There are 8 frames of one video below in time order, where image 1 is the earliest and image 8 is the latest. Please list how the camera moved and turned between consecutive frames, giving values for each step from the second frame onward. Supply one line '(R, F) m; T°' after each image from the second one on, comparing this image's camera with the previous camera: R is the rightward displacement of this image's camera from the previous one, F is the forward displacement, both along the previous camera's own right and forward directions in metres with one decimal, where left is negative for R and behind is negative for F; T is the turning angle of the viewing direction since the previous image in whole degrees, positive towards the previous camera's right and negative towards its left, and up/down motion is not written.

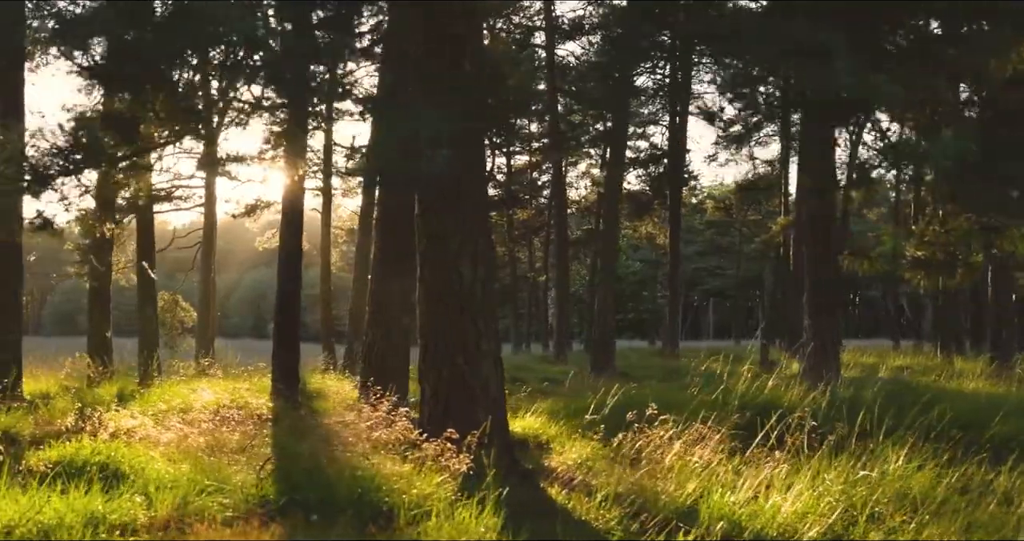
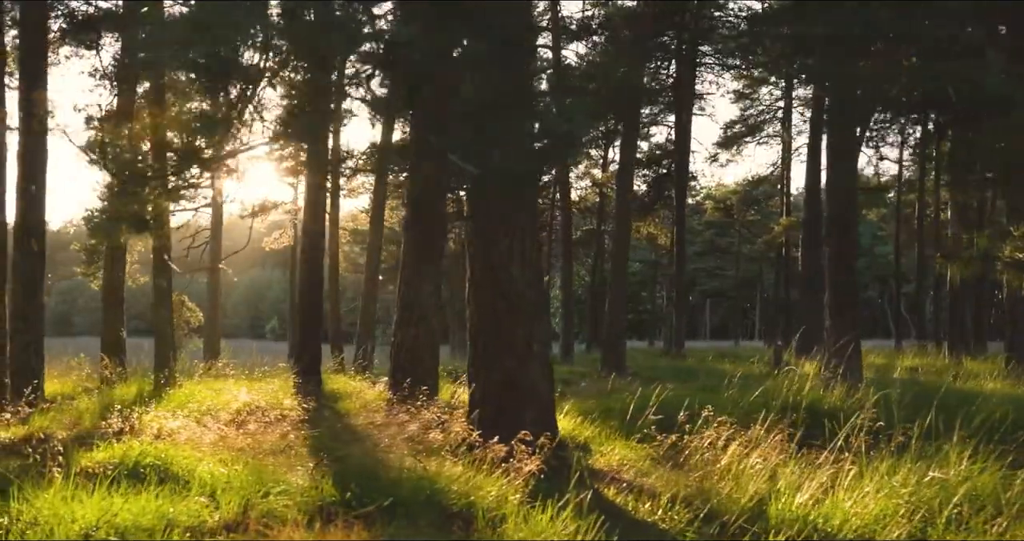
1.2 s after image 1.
(-0.4, 0.0) m; 0°
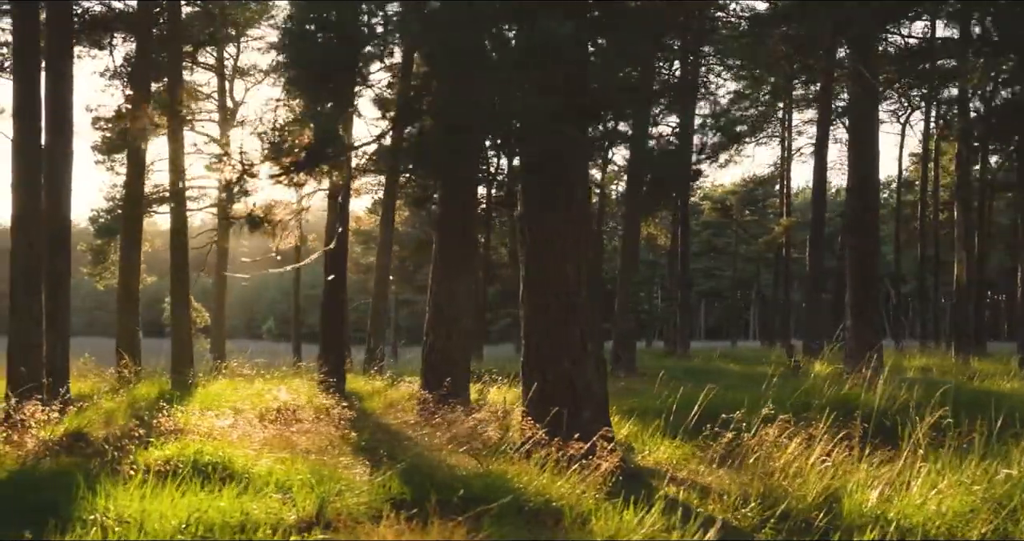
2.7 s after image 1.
(-0.4, 0.0) m; 0°
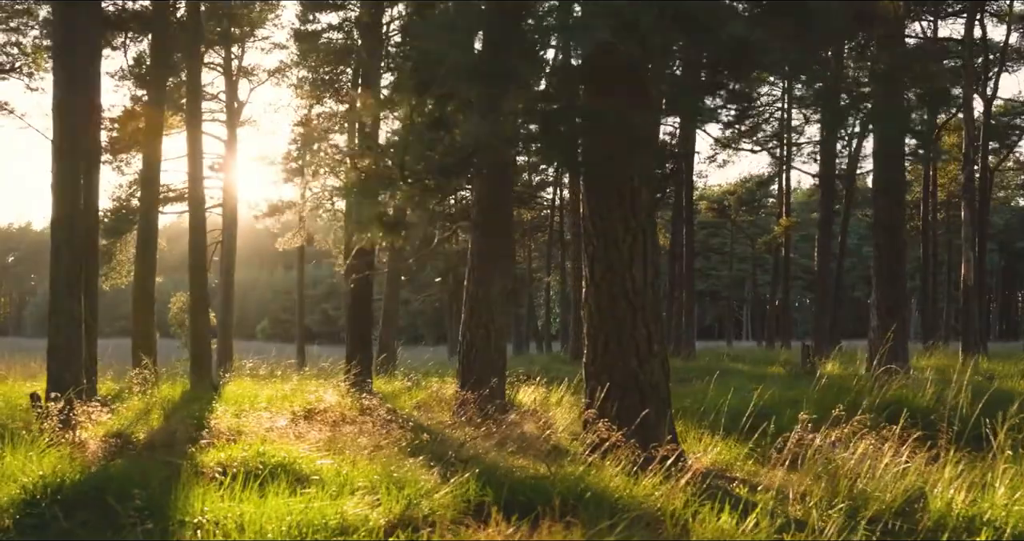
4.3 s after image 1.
(-0.5, 0.0) m; 0°
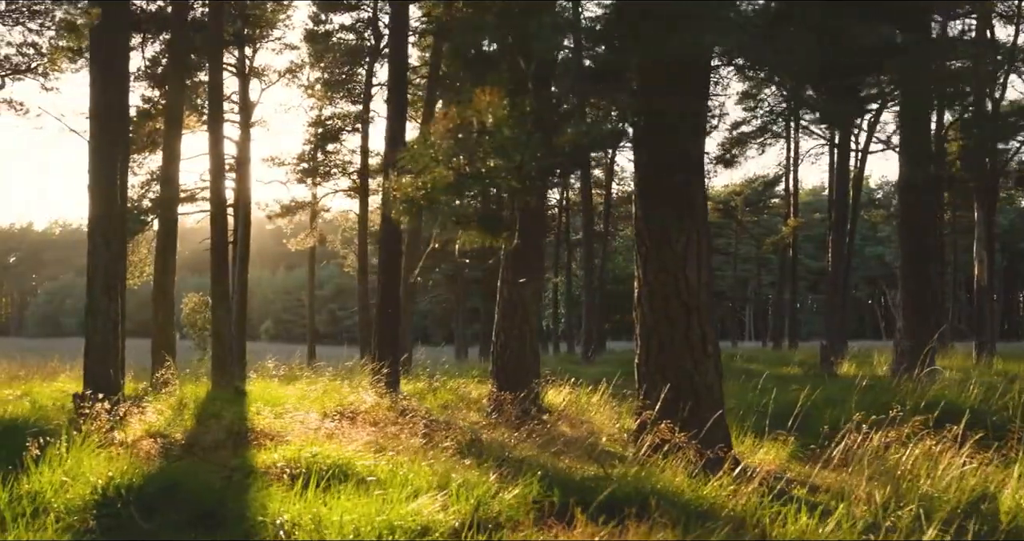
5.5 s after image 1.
(-0.4, 0.0) m; 0°
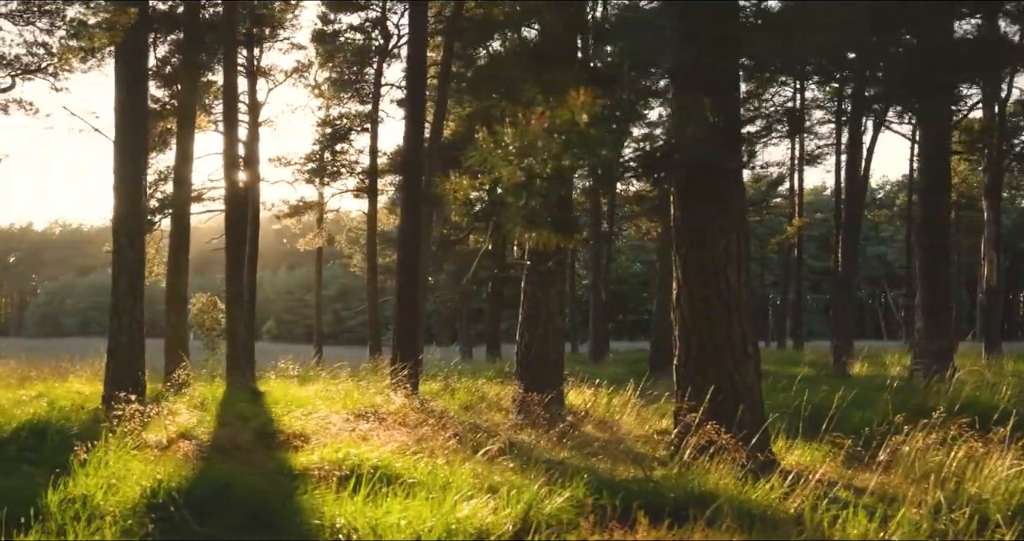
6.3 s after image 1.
(-0.3, 0.0) m; 0°
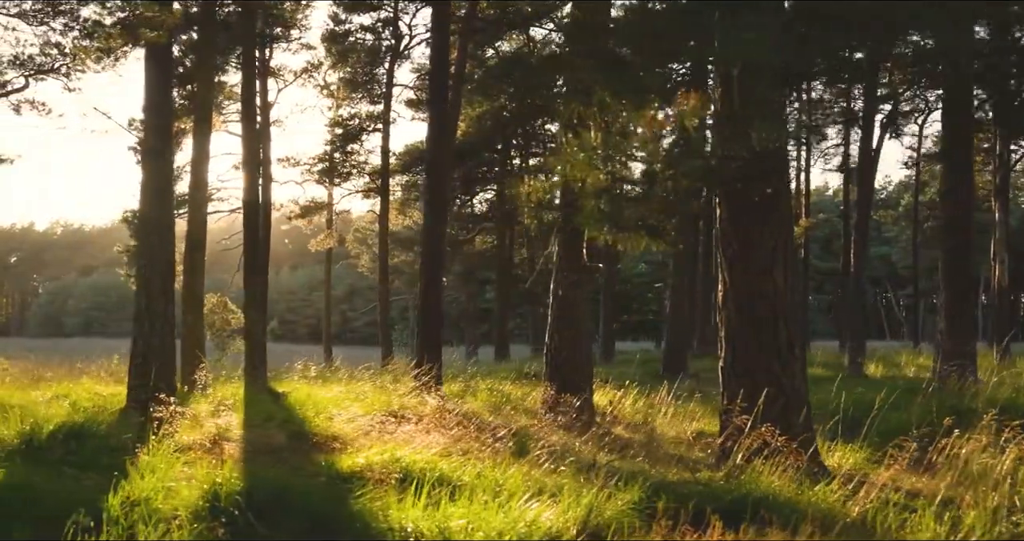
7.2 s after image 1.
(-0.3, 0.0) m; 0°
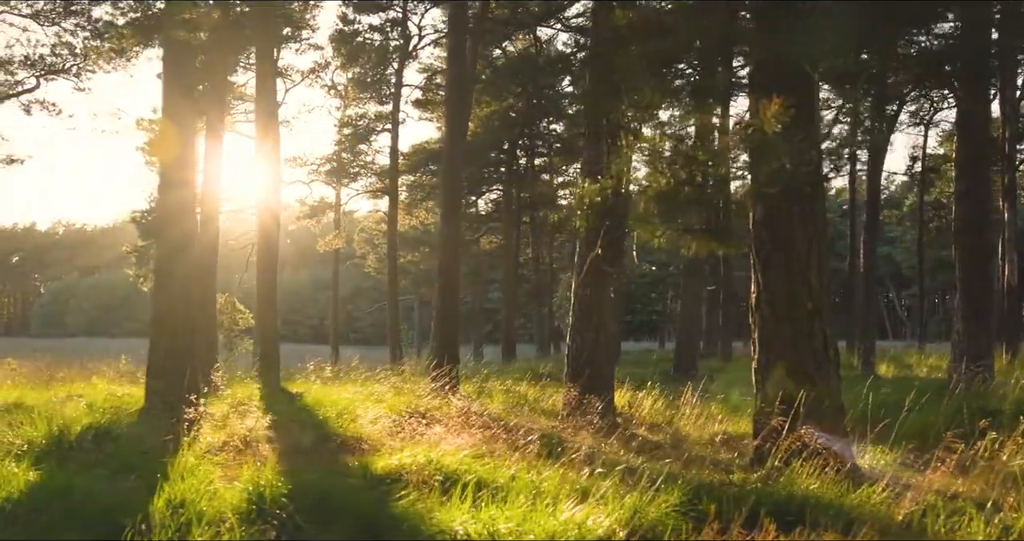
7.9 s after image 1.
(-0.2, 0.0) m; 0°
